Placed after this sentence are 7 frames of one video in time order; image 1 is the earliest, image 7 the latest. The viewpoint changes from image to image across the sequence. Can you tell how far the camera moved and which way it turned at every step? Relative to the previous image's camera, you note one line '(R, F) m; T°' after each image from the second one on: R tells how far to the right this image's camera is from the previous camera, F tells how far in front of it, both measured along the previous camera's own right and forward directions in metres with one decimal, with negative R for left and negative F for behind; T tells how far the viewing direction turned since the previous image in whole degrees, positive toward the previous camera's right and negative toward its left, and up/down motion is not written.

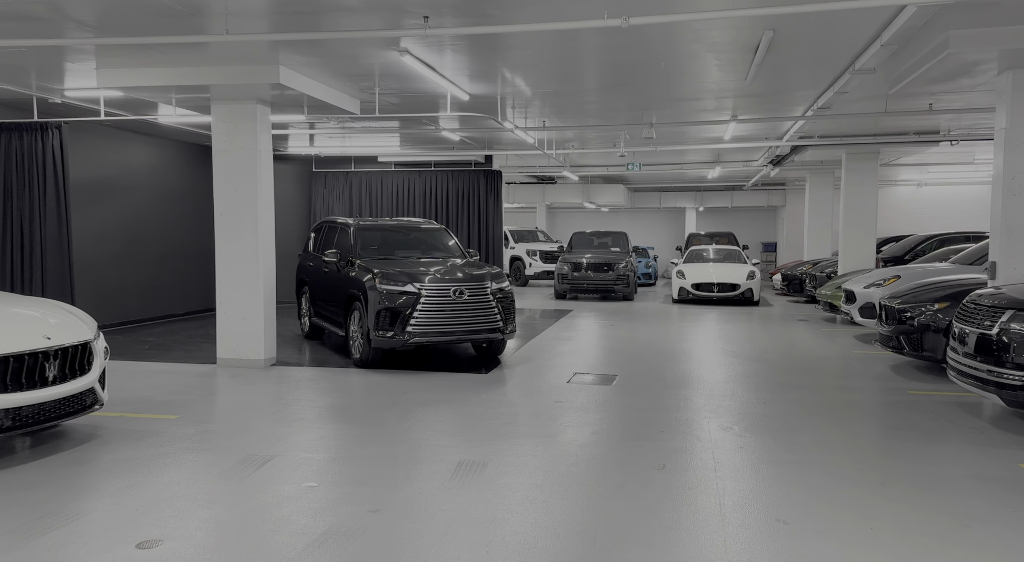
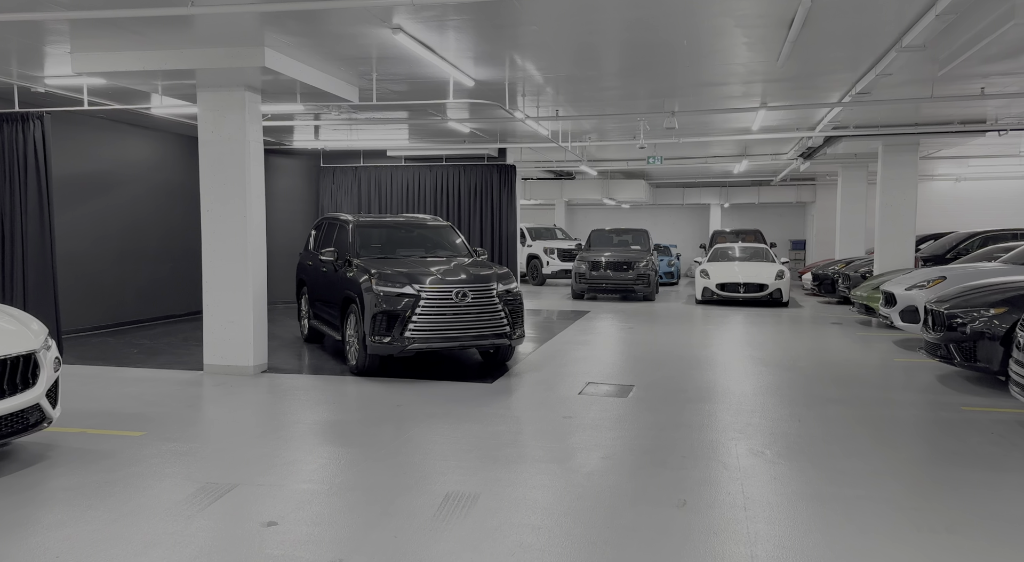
(+0.1, +0.8) m; -2°
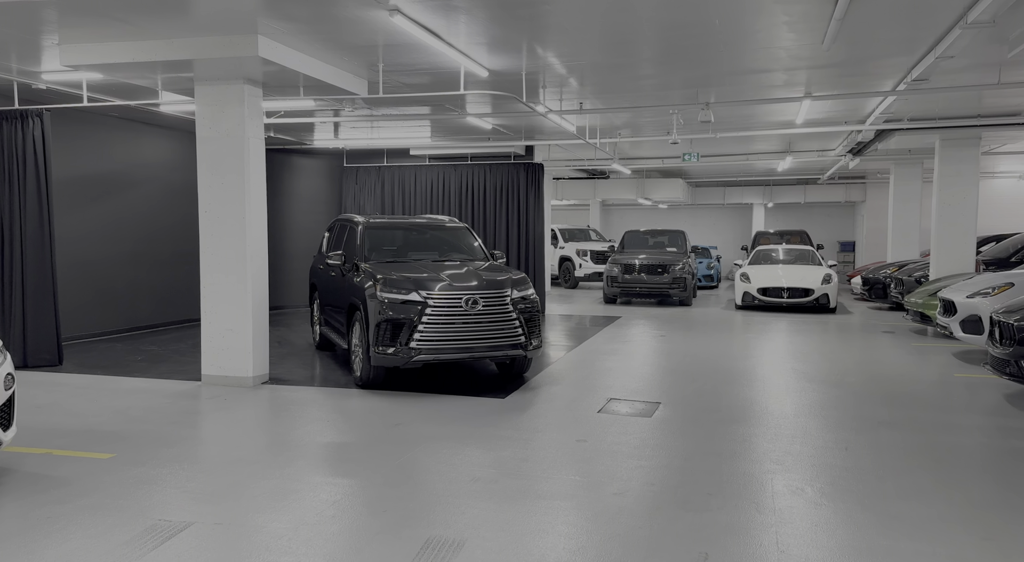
(+0.2, +0.7) m; -3°
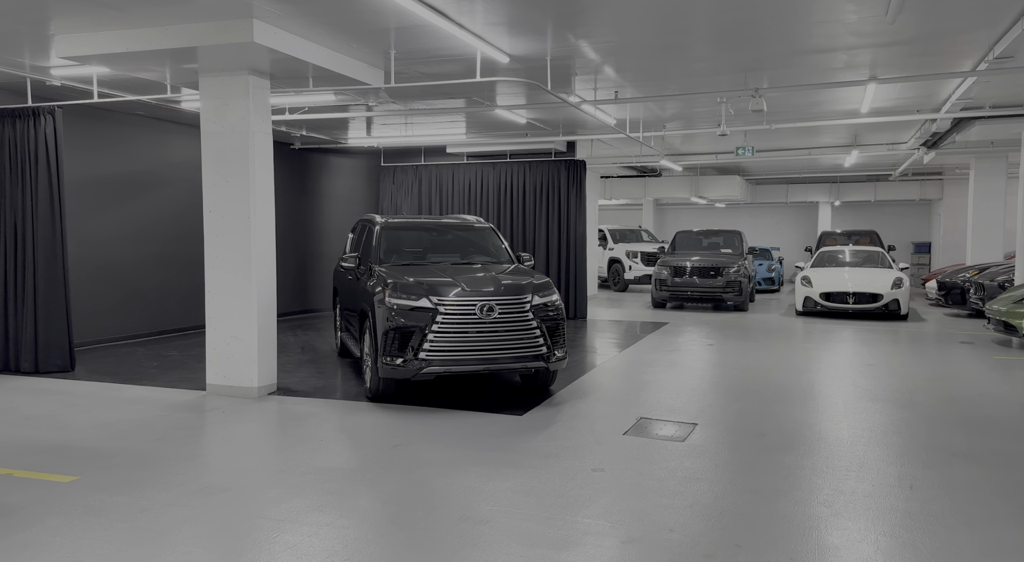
(+0.4, +0.8) m; -4°
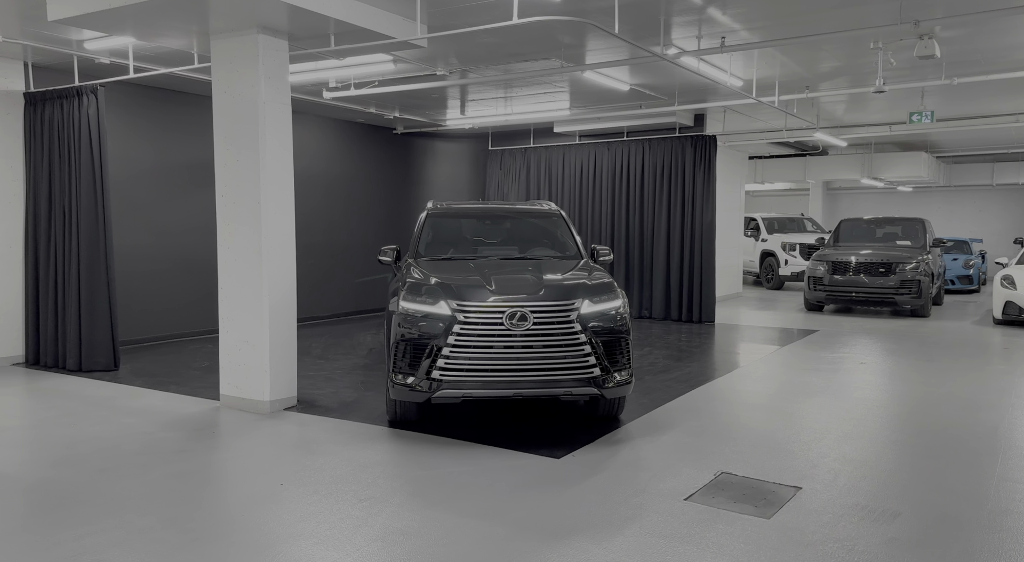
(+0.9, +1.8) m; -12°
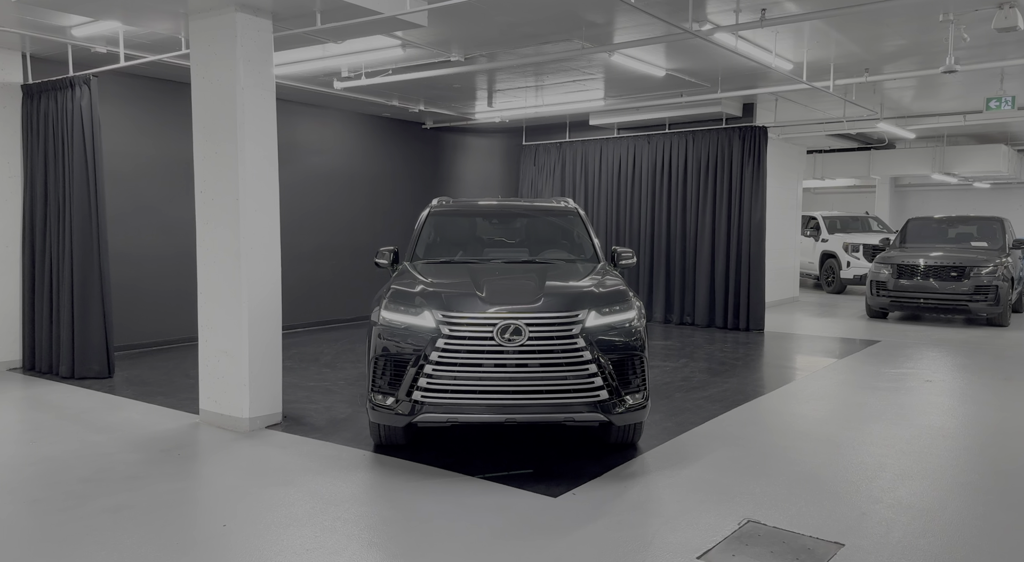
(+0.4, +0.8) m; -4°
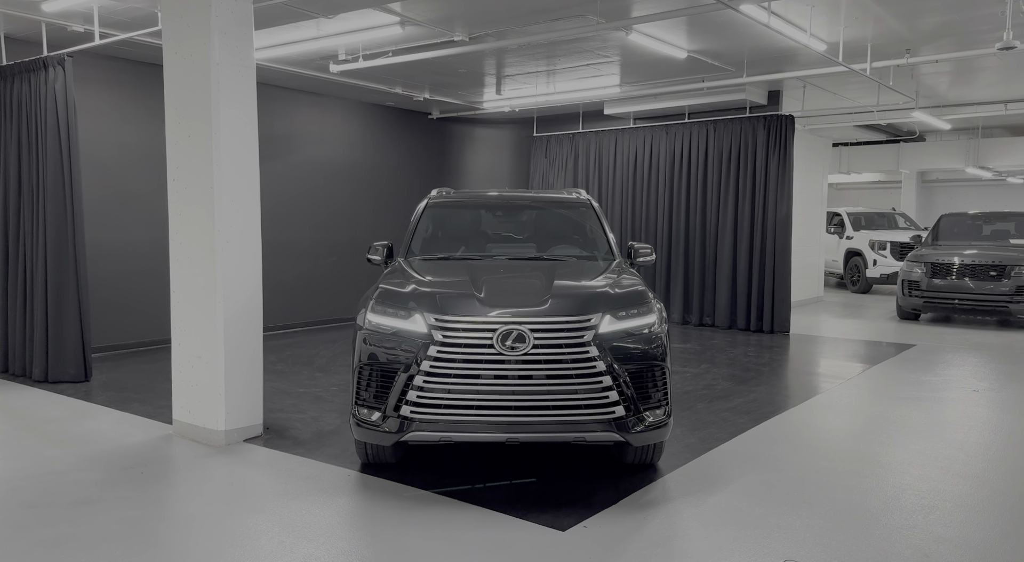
(0.0, +0.6) m; -1°
